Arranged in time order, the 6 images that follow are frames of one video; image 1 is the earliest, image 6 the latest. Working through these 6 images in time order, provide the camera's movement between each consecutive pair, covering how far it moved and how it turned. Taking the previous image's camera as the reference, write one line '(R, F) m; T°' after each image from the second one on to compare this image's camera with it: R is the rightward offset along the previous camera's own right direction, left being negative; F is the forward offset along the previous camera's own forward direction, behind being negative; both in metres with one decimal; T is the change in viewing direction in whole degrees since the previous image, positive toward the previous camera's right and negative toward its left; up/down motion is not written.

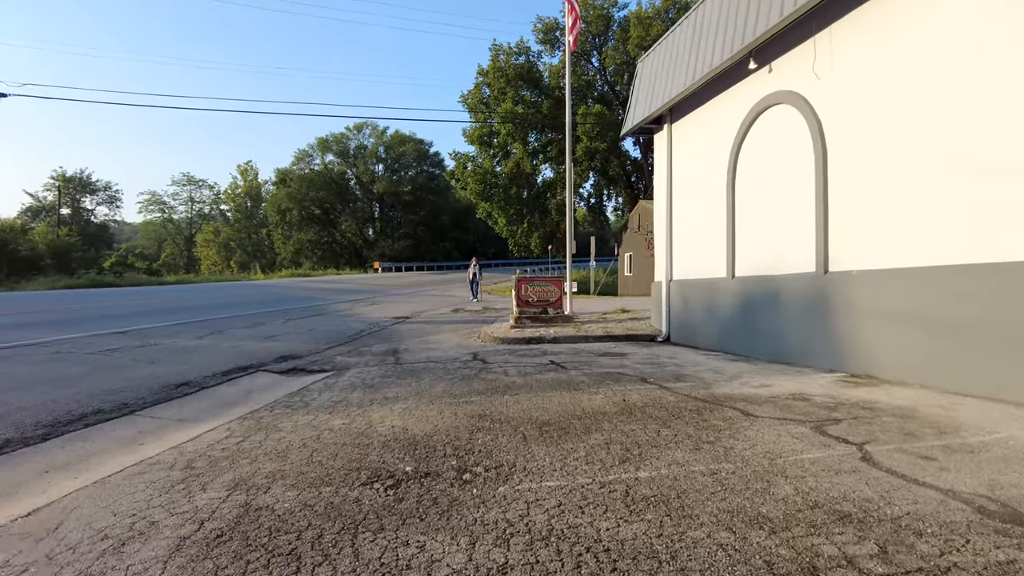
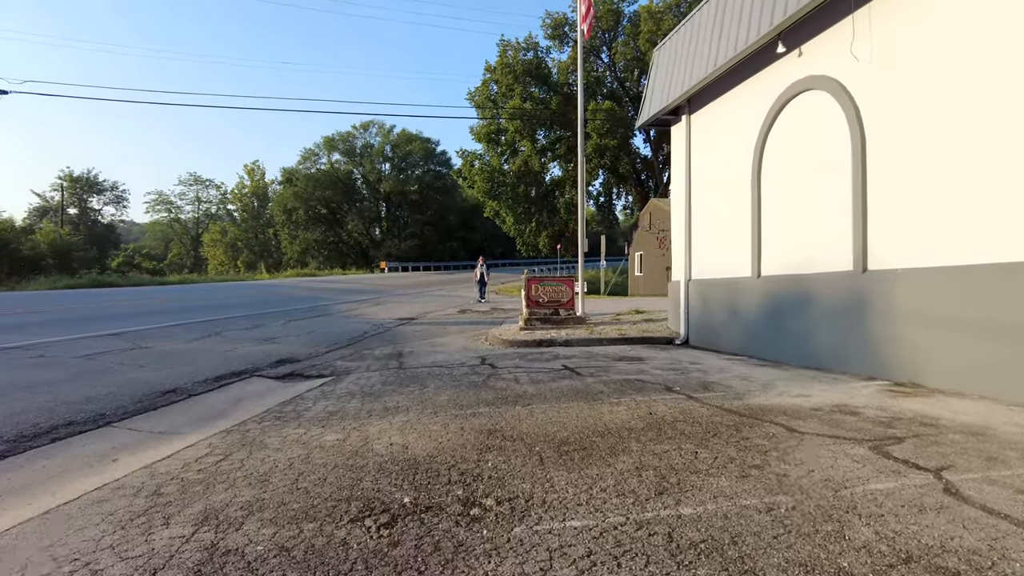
(0.0, +0.6) m; -1°
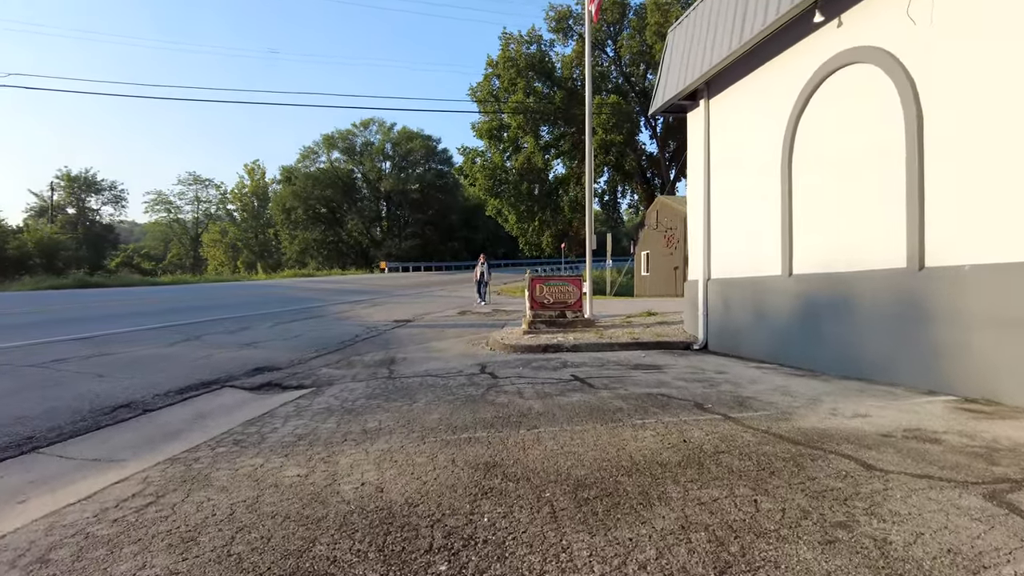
(0.0, +1.0) m; 0°
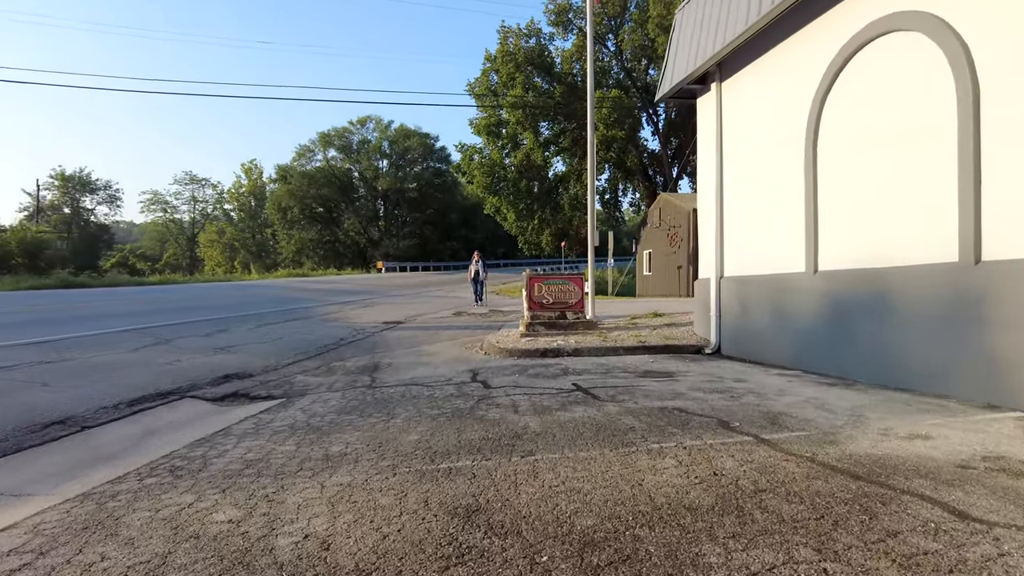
(+0.1, +0.9) m; 0°
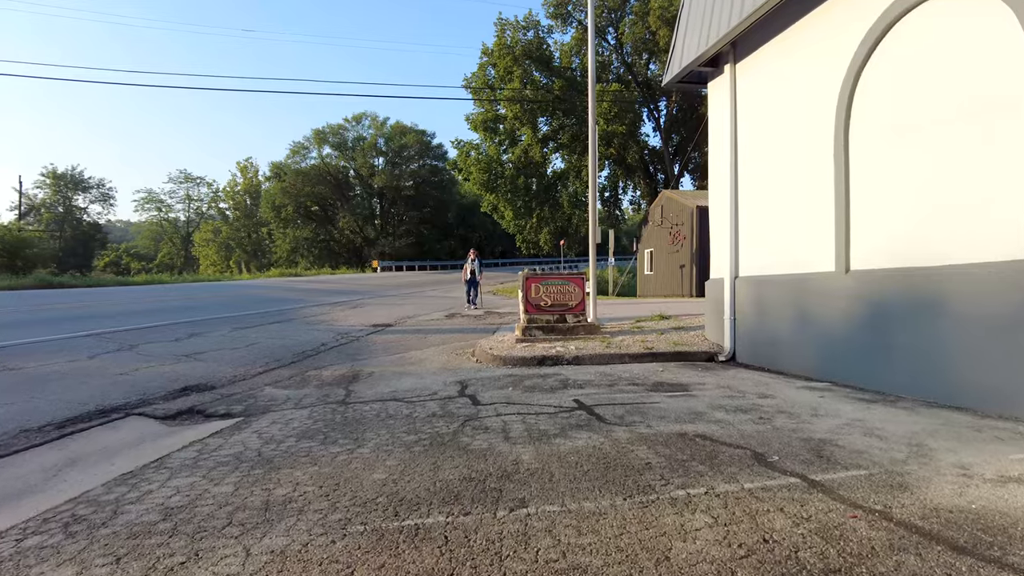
(+0.1, +0.9) m; 0°
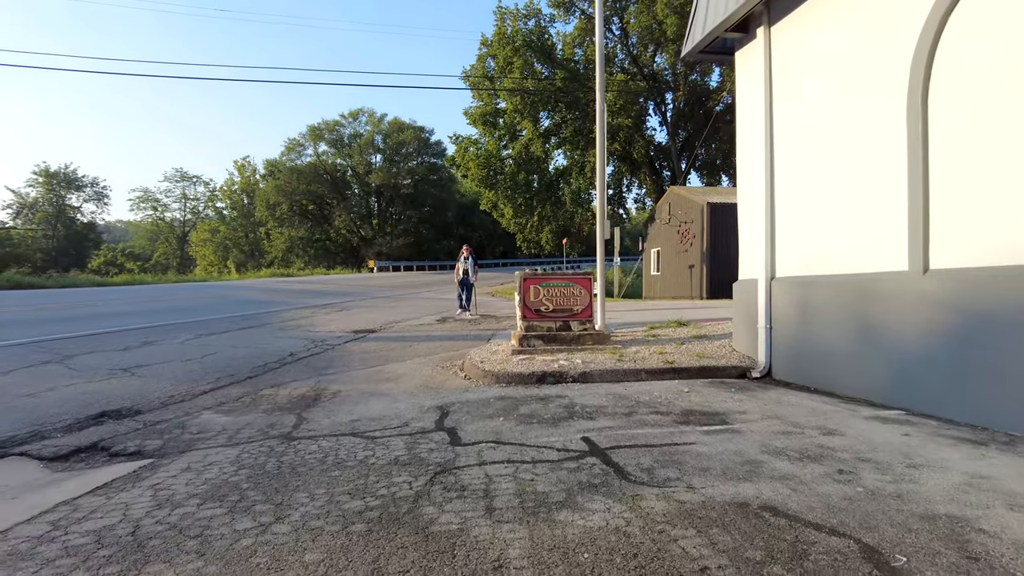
(+0.1, +1.4) m; 0°
